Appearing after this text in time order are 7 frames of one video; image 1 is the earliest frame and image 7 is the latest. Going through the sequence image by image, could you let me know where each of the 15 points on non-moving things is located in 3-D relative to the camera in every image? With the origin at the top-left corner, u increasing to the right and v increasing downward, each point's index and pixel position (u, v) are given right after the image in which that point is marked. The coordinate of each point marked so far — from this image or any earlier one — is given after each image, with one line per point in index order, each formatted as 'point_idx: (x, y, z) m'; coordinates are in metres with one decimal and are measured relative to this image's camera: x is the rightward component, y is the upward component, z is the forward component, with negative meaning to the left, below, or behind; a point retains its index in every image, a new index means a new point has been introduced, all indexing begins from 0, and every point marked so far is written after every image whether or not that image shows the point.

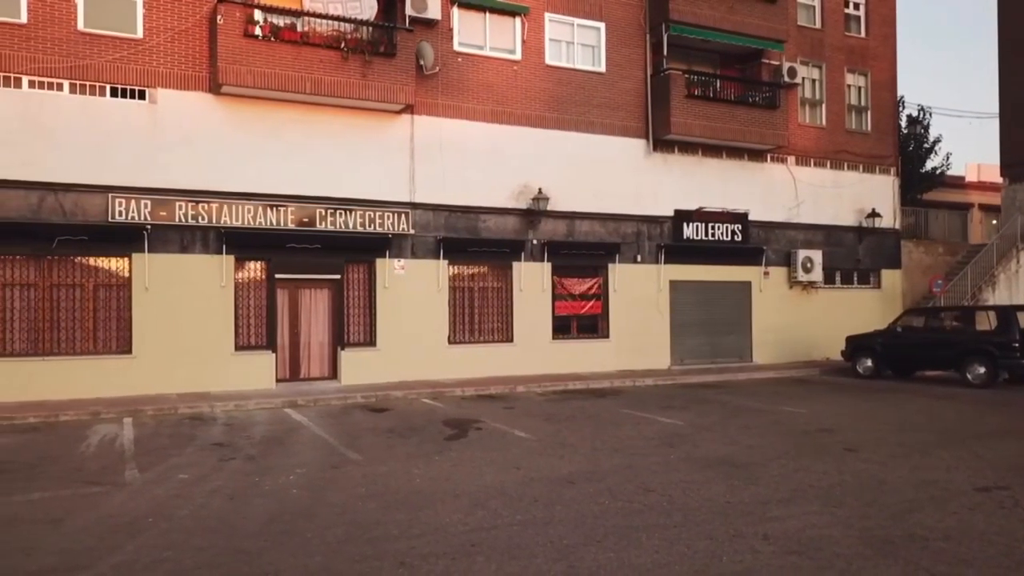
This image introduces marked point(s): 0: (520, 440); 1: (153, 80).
0: (+0.1, -2.1, +11.0) m
1: (-6.5, +3.8, +14.5) m
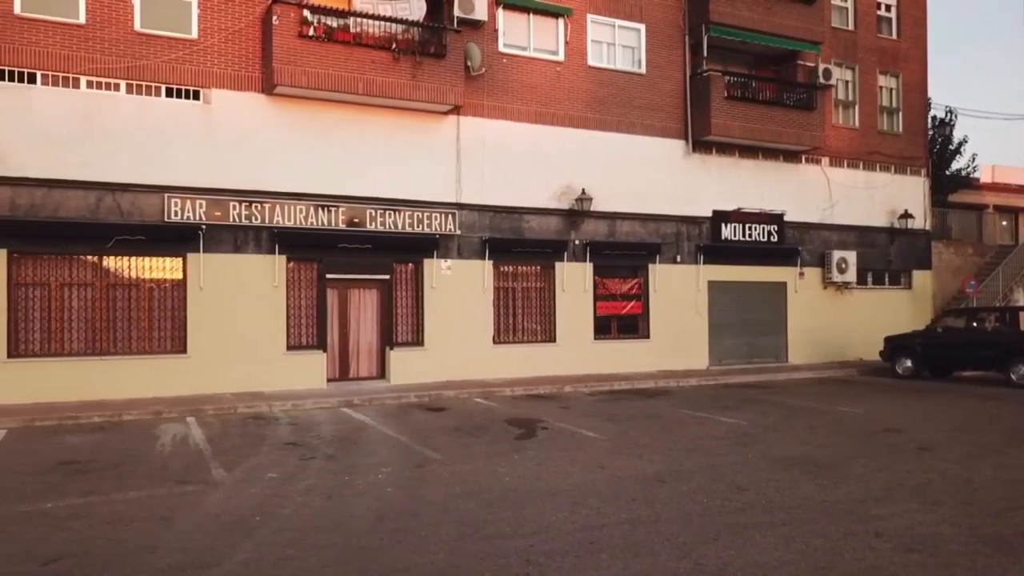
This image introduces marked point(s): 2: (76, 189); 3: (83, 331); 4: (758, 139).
0: (+1.1, -2.1, +11.0) m
1: (-5.5, +3.8, +14.5) m
2: (-7.5, +1.7, +13.6) m
3: (-7.5, -0.7, +13.8) m
4: (+6.1, +3.7, +19.8) m
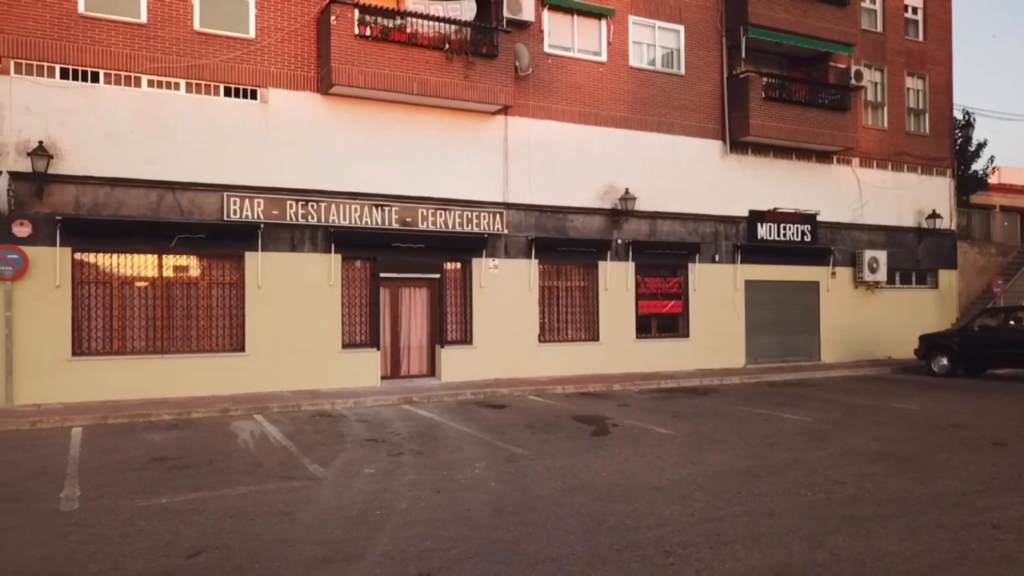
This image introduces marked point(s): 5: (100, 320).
0: (+2.2, -2.1, +11.2) m
1: (-4.5, +3.8, +14.6) m
2: (-6.4, +1.7, +13.6) m
3: (-6.4, -0.7, +13.9) m
4: (+7.1, +3.7, +20.0) m
5: (-7.1, -0.5, +13.6) m
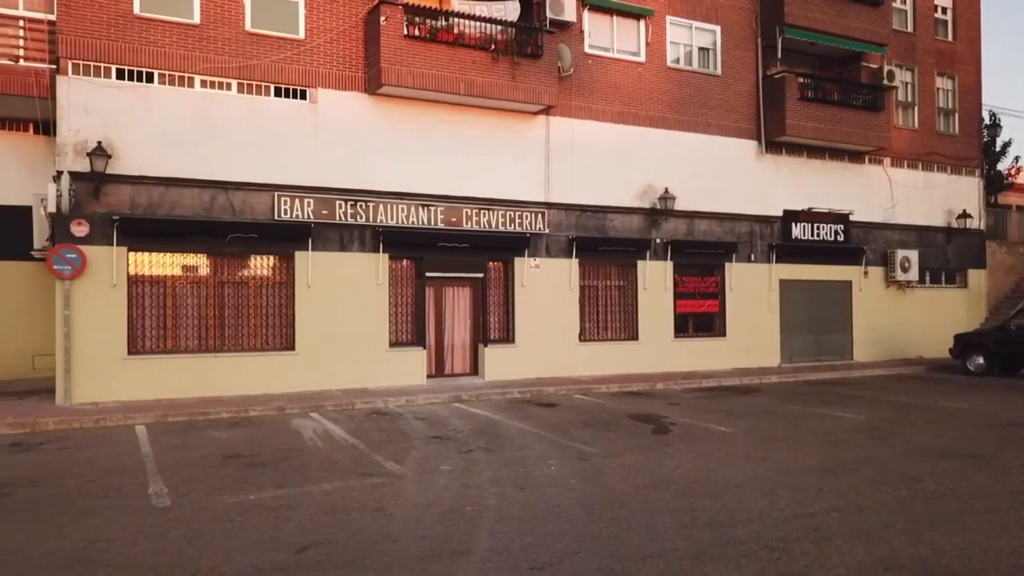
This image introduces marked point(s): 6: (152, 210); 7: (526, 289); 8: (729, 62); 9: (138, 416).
0: (+3.1, -2.1, +11.2) m
1: (-3.6, +3.8, +14.7) m
2: (-5.5, +1.7, +13.7) m
3: (-5.6, -0.7, +14.0) m
4: (+8.0, +3.8, +20.1) m
5: (-6.2, -0.5, +13.7) m
6: (-6.1, +1.3, +13.4) m
7: (+0.3, 0.0, +16.8) m
8: (+5.3, +5.5, +19.4) m
9: (-5.6, -1.9, +11.9) m
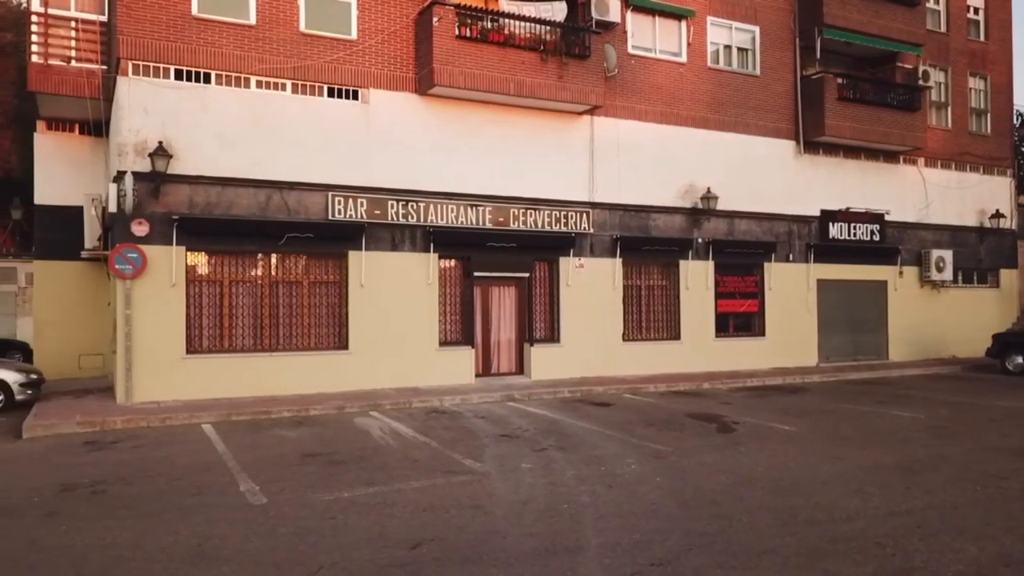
0: (+4.0, -2.1, +11.3) m
1: (-2.7, +3.8, +14.7) m
2: (-4.6, +1.7, +13.8) m
3: (-4.6, -0.7, +14.0) m
4: (+9.0, +3.8, +20.1) m
5: (-5.2, -0.5, +13.8) m
6: (-5.1, +1.3, +13.5) m
7: (+1.2, 0.0, +16.8) m
8: (+6.3, +5.5, +19.5) m
9: (-4.7, -1.9, +12.0) m
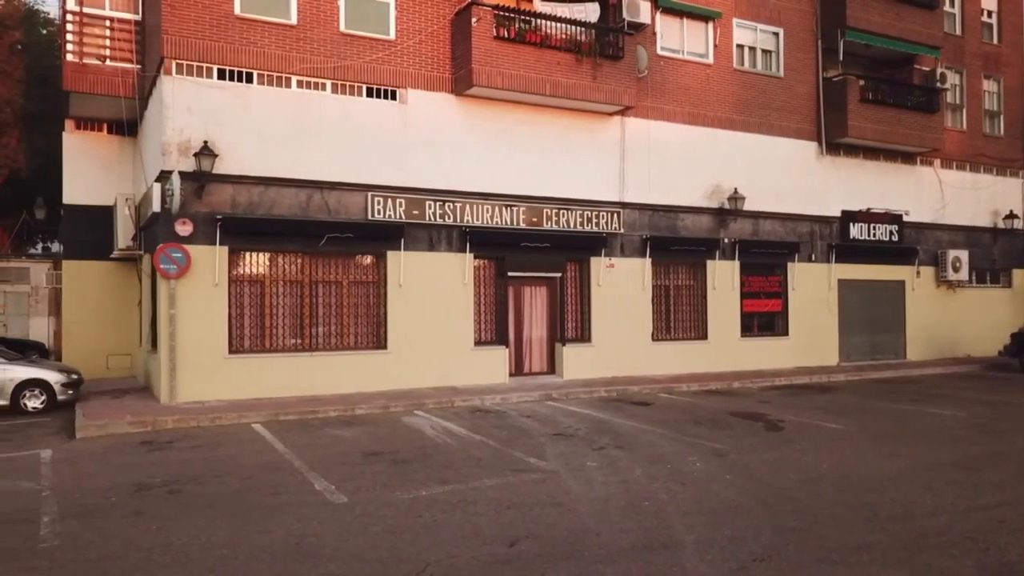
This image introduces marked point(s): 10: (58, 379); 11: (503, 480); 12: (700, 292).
0: (+4.8, -2.1, +11.4) m
1: (-2.0, +3.9, +14.8) m
2: (-3.9, +1.8, +13.8) m
3: (-3.9, -0.7, +14.0) m
4: (+9.6, +3.8, +20.3) m
5: (-4.5, -0.5, +13.8) m
6: (-4.4, +1.3, +13.5) m
7: (+1.9, 0.0, +16.9) m
8: (+6.9, +5.6, +19.7) m
9: (-3.9, -1.9, +12.0) m
10: (-7.4, -1.5, +12.9) m
11: (-0.1, -2.1, +8.7) m
12: (+4.3, -0.1, +18.4) m
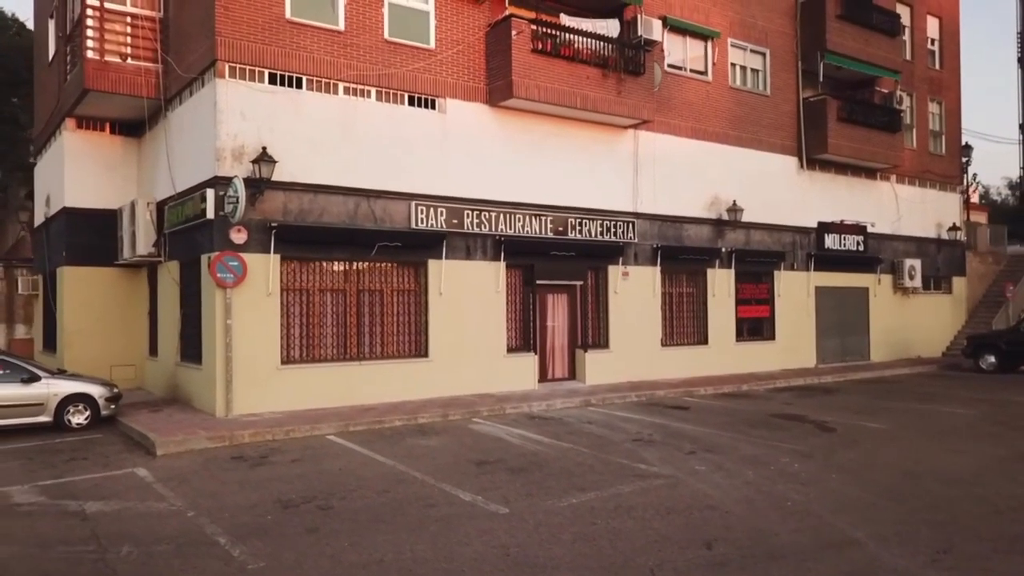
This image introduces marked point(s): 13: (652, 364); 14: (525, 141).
0: (+5.9, -2.2, +12.4) m
1: (-1.2, +3.7, +14.9) m
2: (-3.0, +1.6, +13.7) m
3: (-3.0, -0.8, +13.9) m
4: (+9.5, +3.6, +21.8) m
5: (-3.6, -0.7, +13.5) m
6: (-3.5, +1.2, +13.3) m
7: (+2.3, -0.2, +17.5) m
8: (+7.0, +5.4, +20.8) m
9: (-2.8, -2.1, +11.9) m
10: (-6.4, -1.6, +12.3) m
11: (+1.4, -2.2, +9.0) m
12: (+4.6, -0.3, +19.3) m
13: (+3.2, -1.7, +18.0) m
14: (+0.3, +2.9, +15.9) m
